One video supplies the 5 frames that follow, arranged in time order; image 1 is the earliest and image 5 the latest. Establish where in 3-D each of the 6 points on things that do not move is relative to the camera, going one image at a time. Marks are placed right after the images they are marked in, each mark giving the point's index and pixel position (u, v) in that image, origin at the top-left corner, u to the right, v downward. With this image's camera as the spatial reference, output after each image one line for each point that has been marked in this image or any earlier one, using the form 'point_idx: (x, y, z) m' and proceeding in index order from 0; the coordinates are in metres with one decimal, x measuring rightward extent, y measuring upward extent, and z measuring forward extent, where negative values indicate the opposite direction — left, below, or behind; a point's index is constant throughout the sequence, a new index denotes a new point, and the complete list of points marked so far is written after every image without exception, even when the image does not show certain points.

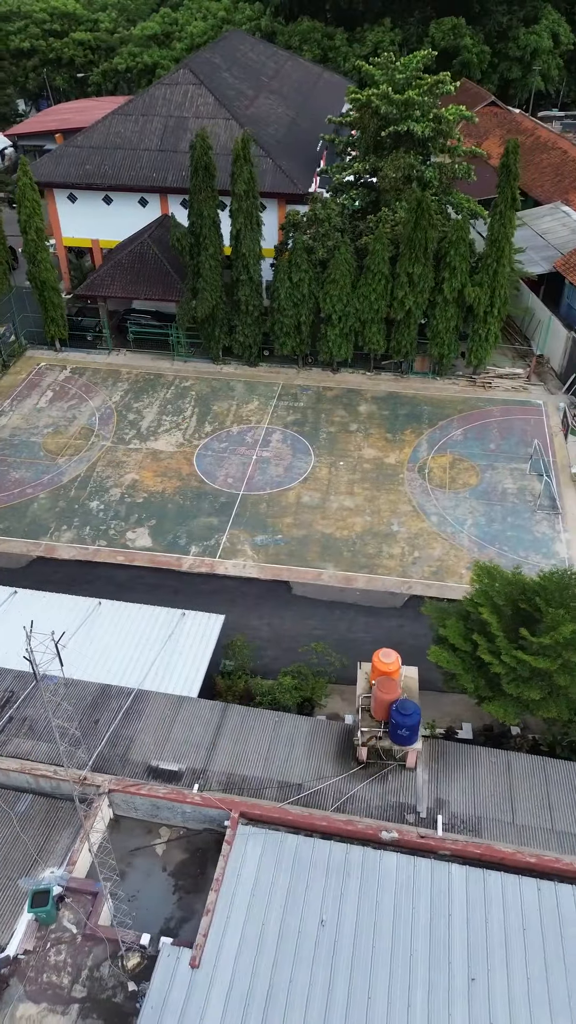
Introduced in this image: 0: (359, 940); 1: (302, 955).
0: (+1.1, -6.5, +11.1) m
1: (+0.2, -6.6, +10.9) m
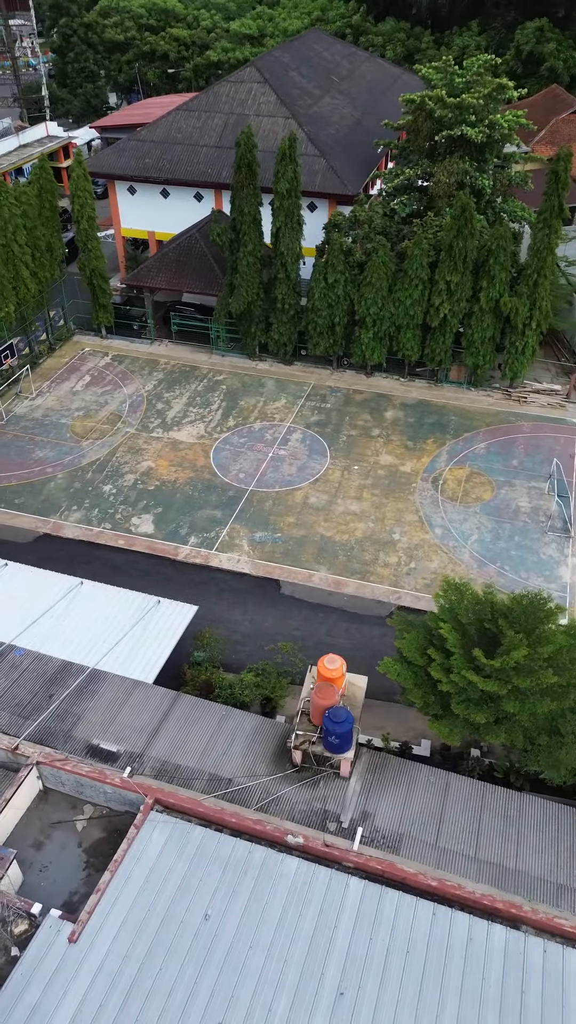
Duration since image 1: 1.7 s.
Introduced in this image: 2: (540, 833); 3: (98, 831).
0: (-0.7, -6.5, +11.1) m
1: (-1.7, -6.5, +11.0) m
2: (+4.7, -6.0, +13.8) m
3: (-3.5, -5.8, +13.4) m
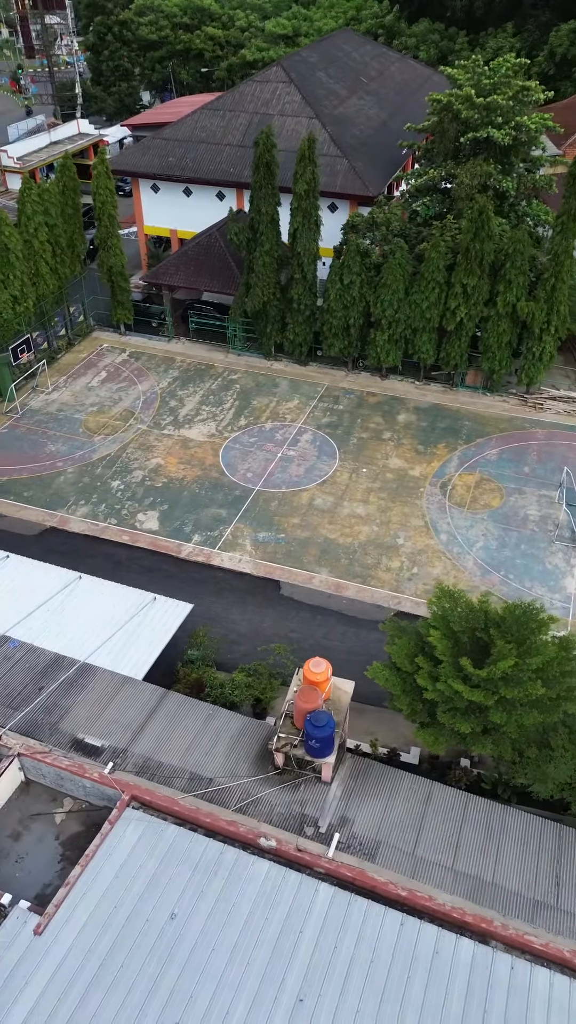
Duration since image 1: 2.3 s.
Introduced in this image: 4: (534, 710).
0: (-1.3, -6.5, +11.1) m
1: (-2.2, -6.5, +11.0) m
2: (+4.3, -6.2, +13.6) m
3: (-3.9, -5.7, +13.5) m
4: (+4.9, -4.0, +14.7) m
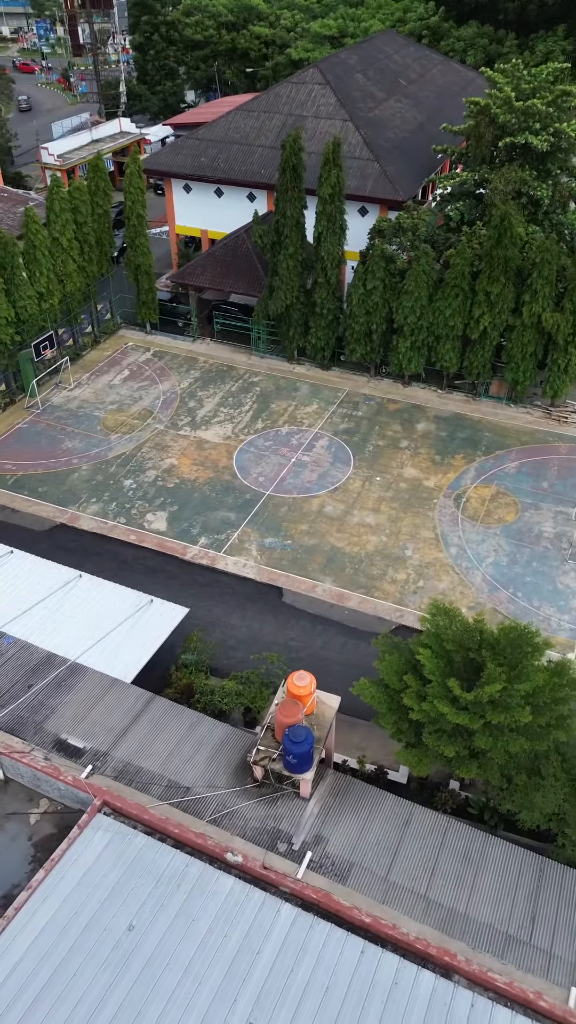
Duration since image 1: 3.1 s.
0: (-1.9, -6.6, +11.0) m
1: (-2.9, -6.6, +11.0) m
2: (+3.8, -6.6, +13.2) m
3: (-4.4, -5.8, +13.5) m
4: (+4.5, -4.4, +14.3) m
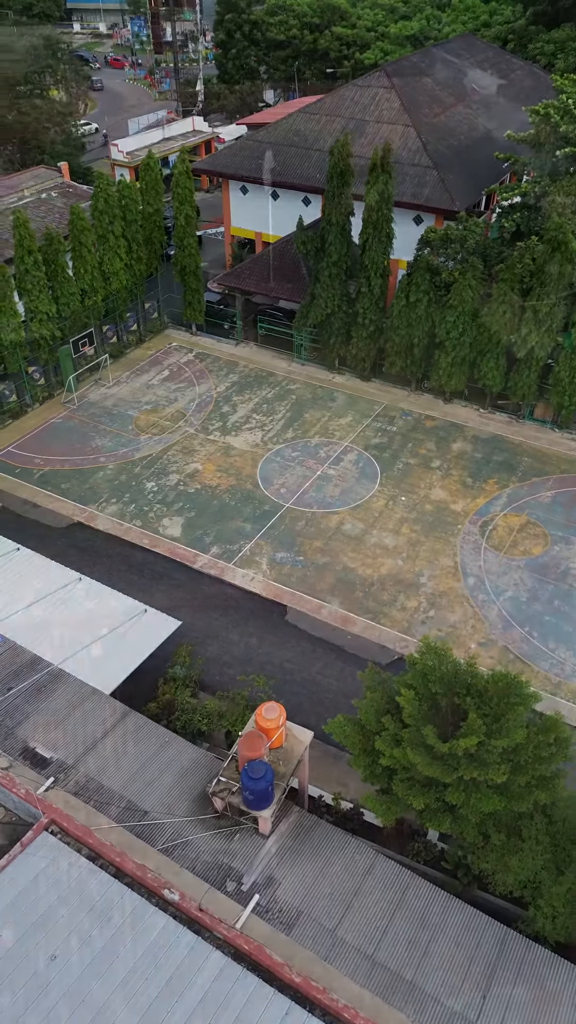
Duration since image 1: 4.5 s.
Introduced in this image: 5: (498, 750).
0: (-3.1, -6.9, +10.7) m
1: (-4.0, -6.8, +10.7) m
2: (+2.8, -7.3, +12.3) m
3: (-5.2, -5.9, +13.3) m
4: (+3.8, -5.1, +13.3) m
5: (+3.8, -4.3, +13.3) m
